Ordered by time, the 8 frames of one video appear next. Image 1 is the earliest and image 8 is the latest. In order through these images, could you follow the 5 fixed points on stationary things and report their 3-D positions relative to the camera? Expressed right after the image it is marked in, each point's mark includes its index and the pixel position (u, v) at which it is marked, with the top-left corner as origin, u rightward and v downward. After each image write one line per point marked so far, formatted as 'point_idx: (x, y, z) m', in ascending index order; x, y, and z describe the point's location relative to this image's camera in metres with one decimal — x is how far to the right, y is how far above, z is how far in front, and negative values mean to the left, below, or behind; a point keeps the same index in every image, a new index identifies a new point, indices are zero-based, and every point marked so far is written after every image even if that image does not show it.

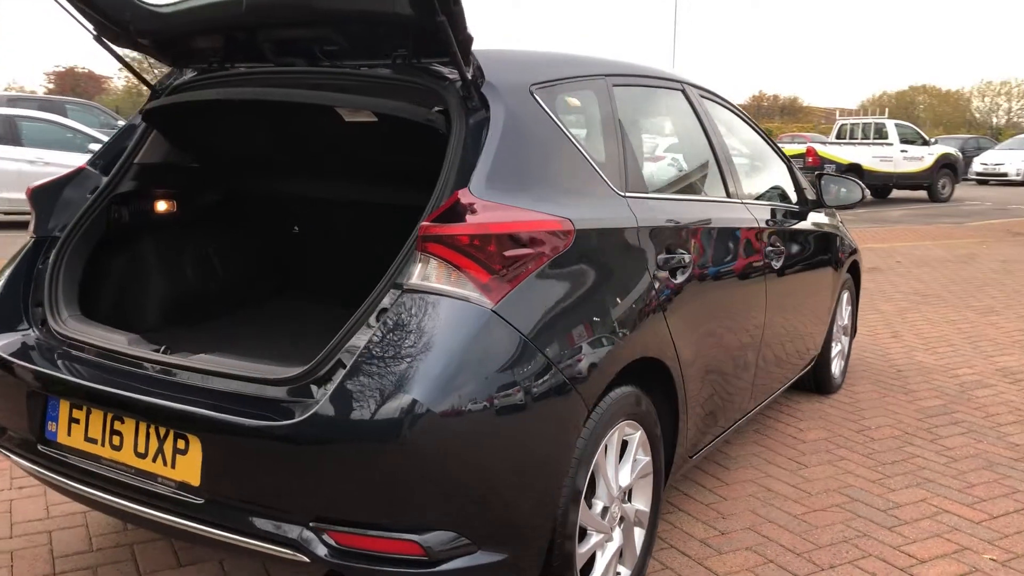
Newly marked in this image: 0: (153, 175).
0: (-1.3, +0.4, +3.1) m
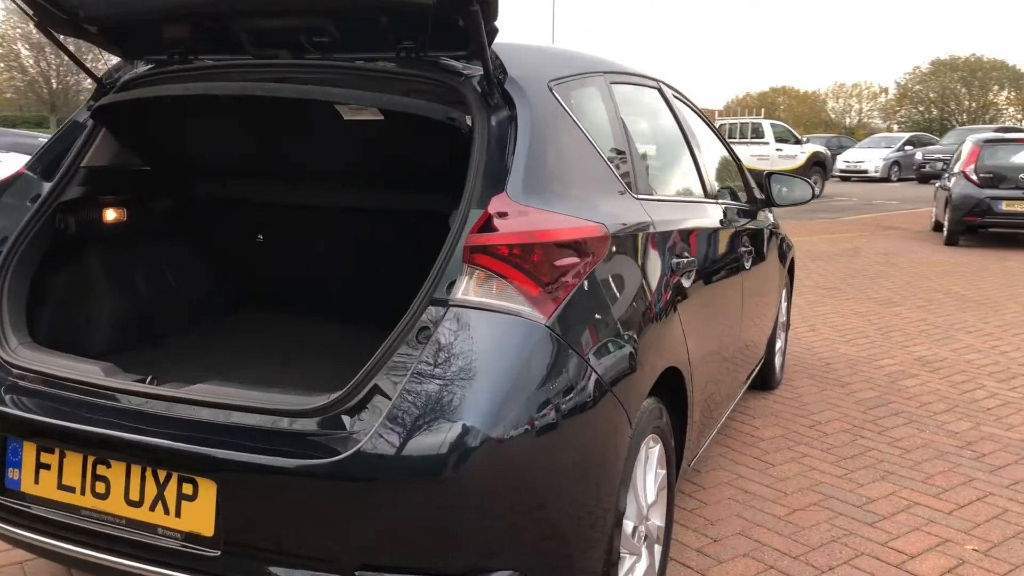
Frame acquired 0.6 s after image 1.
0: (-1.3, +0.3, +2.7) m
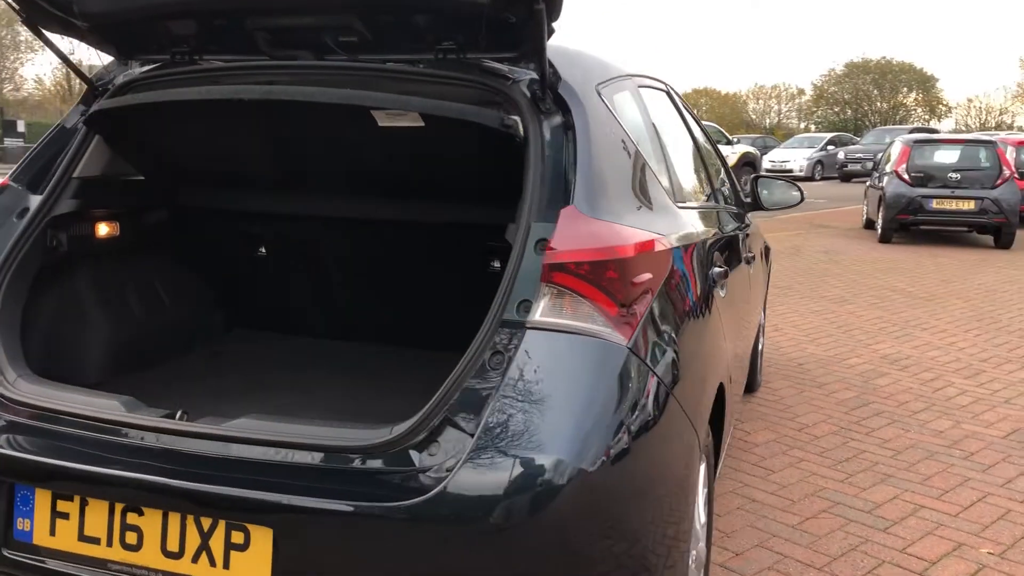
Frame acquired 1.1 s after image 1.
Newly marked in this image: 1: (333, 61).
0: (-1.2, +0.3, +2.5) m
1: (-0.5, +0.6, +2.3) m
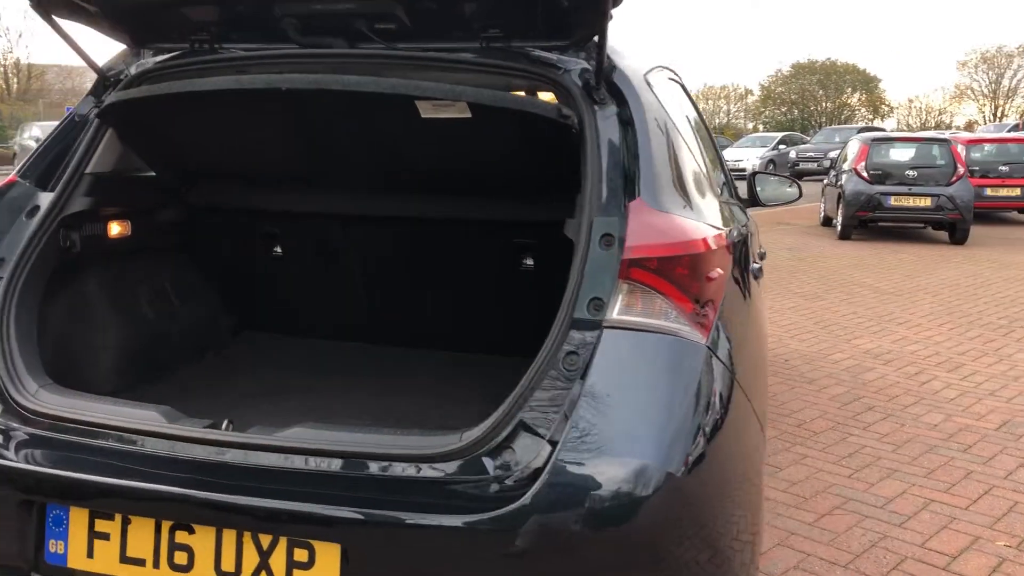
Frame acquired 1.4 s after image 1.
0: (-1.1, +0.3, +2.3) m
1: (-0.4, +0.6, +2.2) m
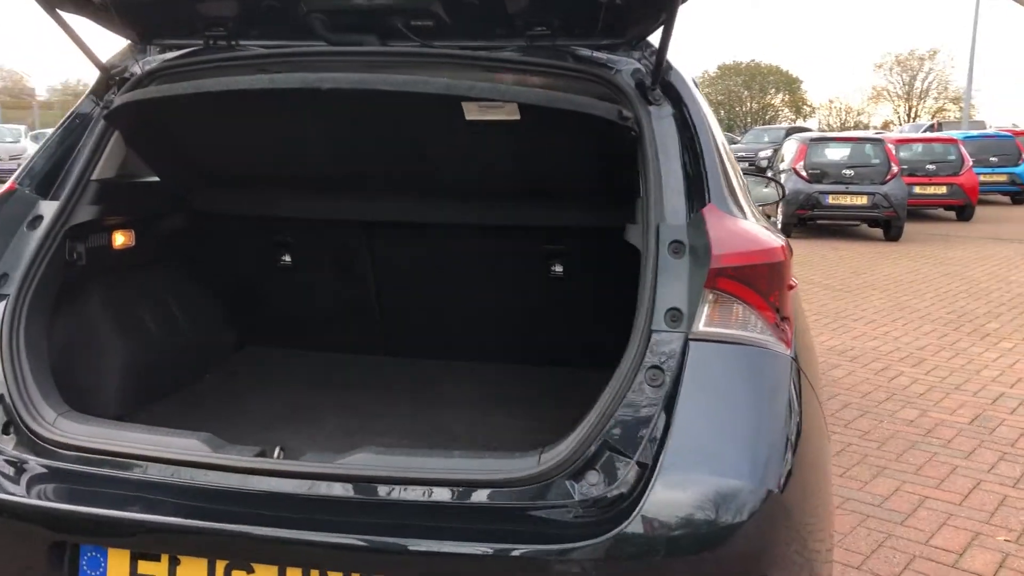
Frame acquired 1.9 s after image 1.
0: (-1.0, +0.2, +2.2) m
1: (-0.3, +0.6, +2.1) m
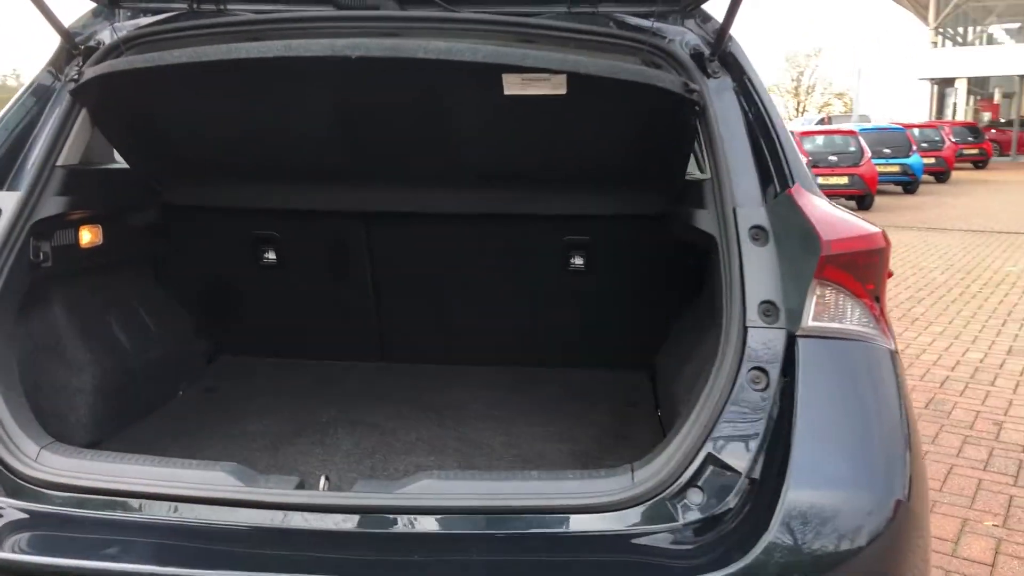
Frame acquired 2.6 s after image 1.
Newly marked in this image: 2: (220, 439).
0: (-0.9, +0.2, +1.8) m
1: (-0.2, +0.6, +1.8) m
2: (-0.7, -0.3, +2.0) m
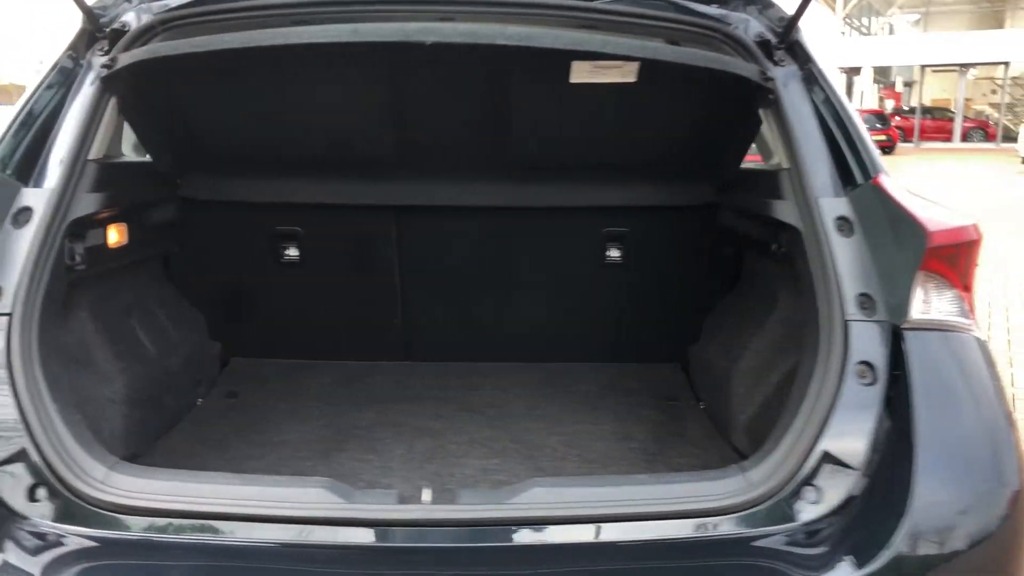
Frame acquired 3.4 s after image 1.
0: (-0.8, +0.2, +1.7) m
1: (-0.1, +0.6, +1.7) m
2: (-0.5, -0.3, +1.9) m
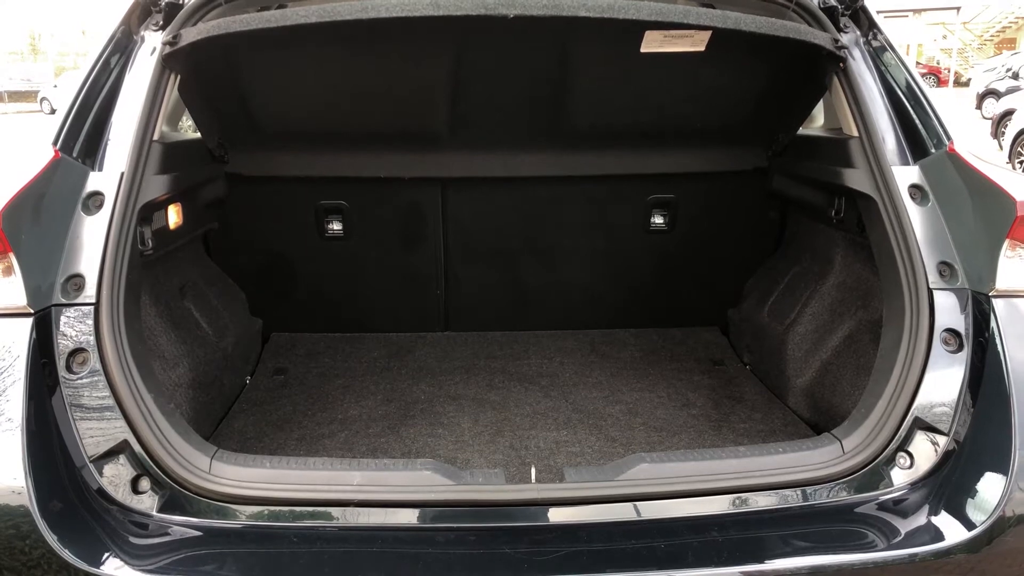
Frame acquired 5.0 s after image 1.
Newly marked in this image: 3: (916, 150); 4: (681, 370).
0: (-0.7, +0.2, +1.7) m
1: (+0.1, +0.6, +1.7) m
2: (-0.4, -0.3, +1.8) m
3: (+0.7, +0.3, +1.6) m
4: (+0.4, -0.2, +2.2) m
